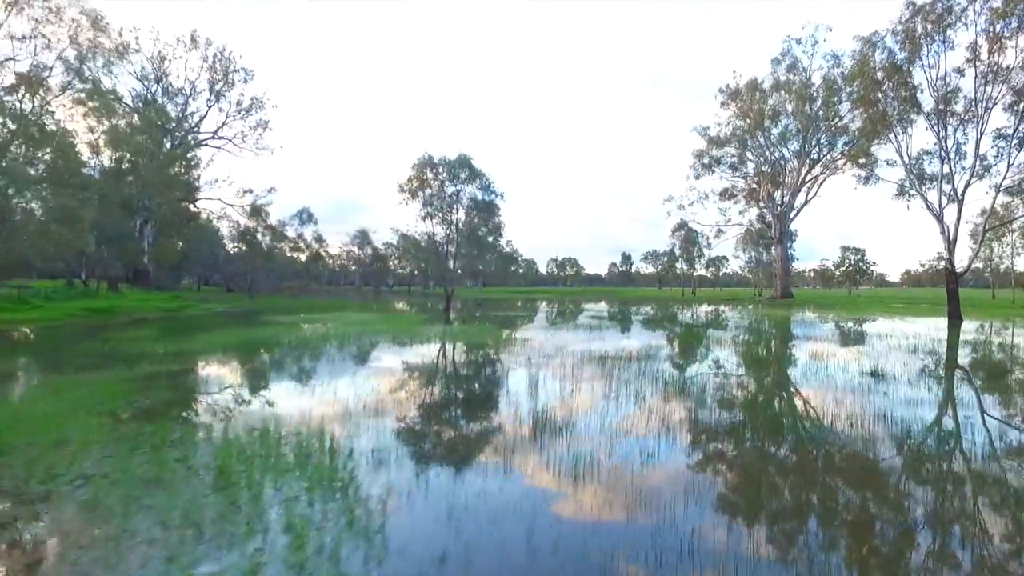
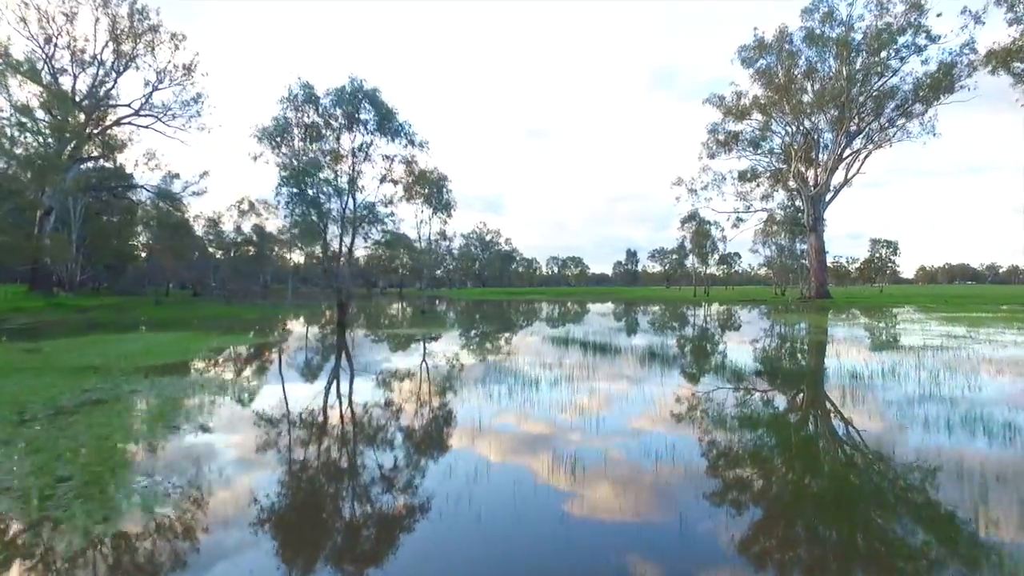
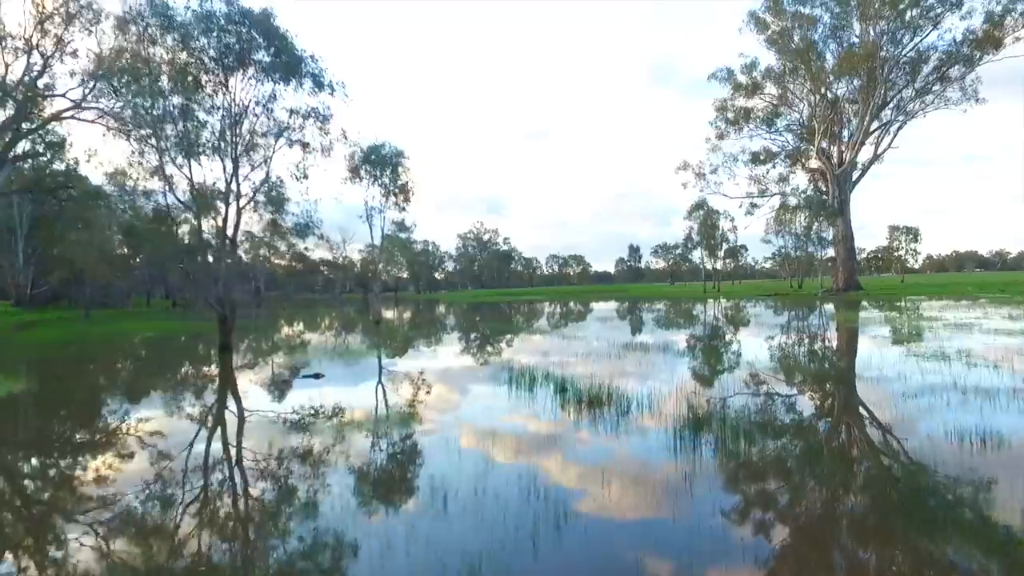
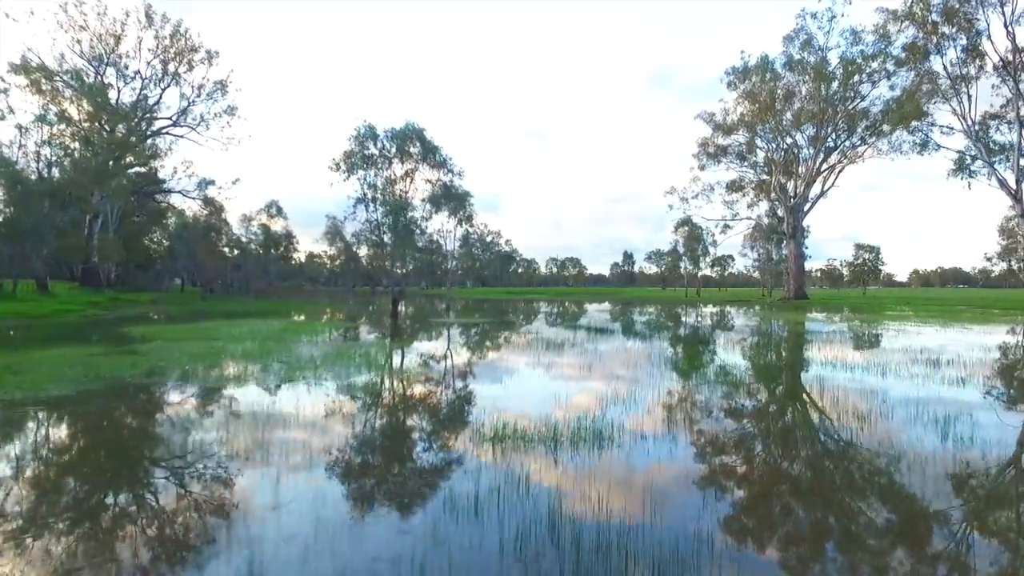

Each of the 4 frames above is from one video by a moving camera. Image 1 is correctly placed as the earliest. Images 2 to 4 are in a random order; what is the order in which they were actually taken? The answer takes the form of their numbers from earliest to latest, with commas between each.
4, 2, 3
